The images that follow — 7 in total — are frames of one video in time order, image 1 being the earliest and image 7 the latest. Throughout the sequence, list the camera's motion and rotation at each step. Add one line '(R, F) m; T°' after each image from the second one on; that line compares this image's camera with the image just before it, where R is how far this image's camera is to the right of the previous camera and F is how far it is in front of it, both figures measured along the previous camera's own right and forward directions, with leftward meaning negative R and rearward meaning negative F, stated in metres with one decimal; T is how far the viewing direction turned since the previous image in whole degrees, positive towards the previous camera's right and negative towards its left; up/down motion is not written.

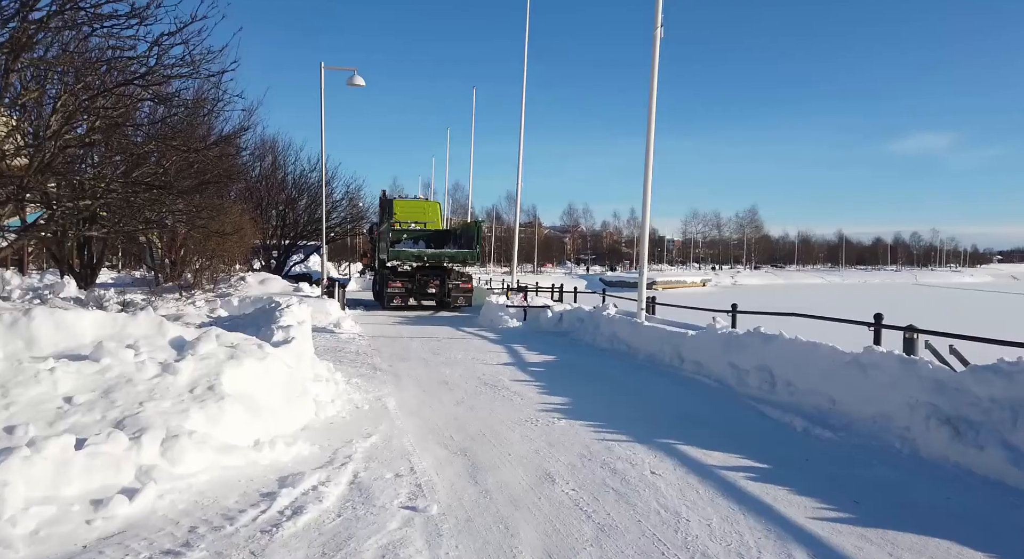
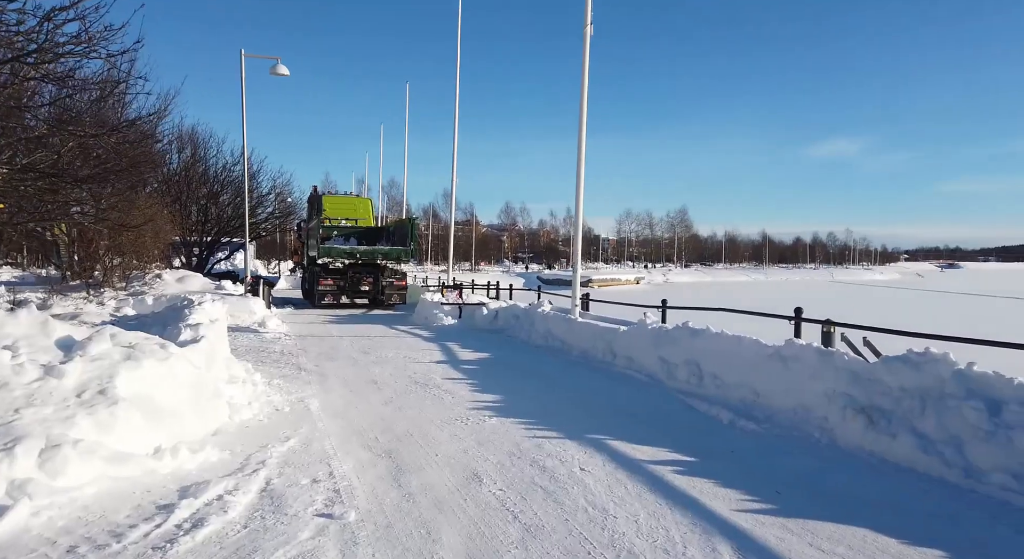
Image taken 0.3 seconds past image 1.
(+0.1, +0.3) m; +5°
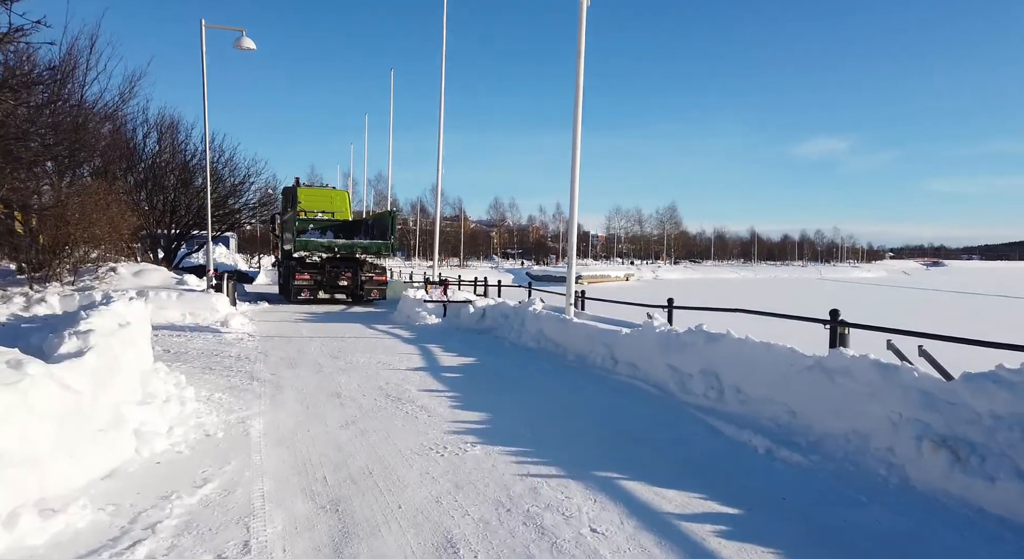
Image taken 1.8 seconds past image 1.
(0.0, +1.5) m; +1°
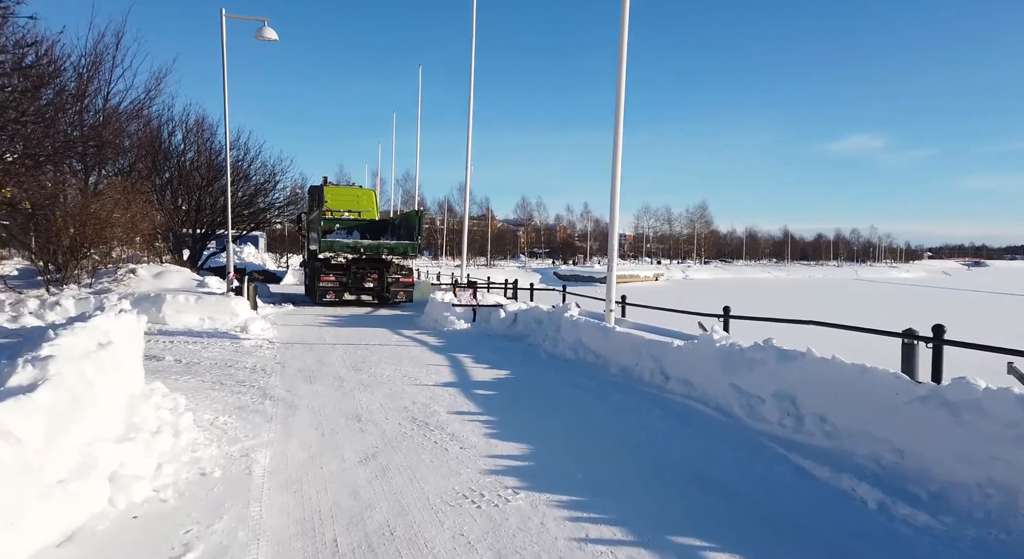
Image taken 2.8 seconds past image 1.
(-0.2, +1.1) m; -2°
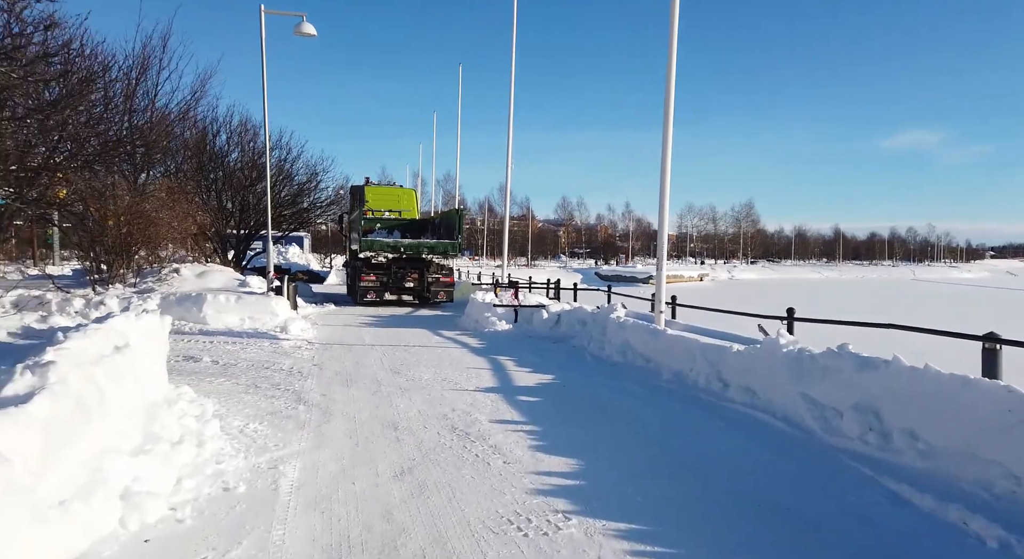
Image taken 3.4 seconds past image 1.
(-0.1, +0.5) m; -3°
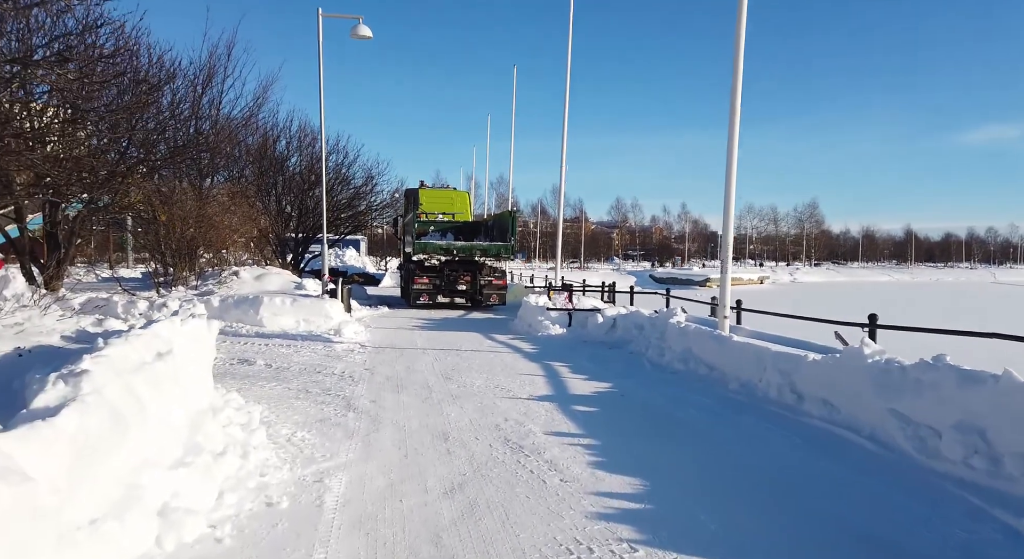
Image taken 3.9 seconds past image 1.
(0.0, +0.4) m; -4°
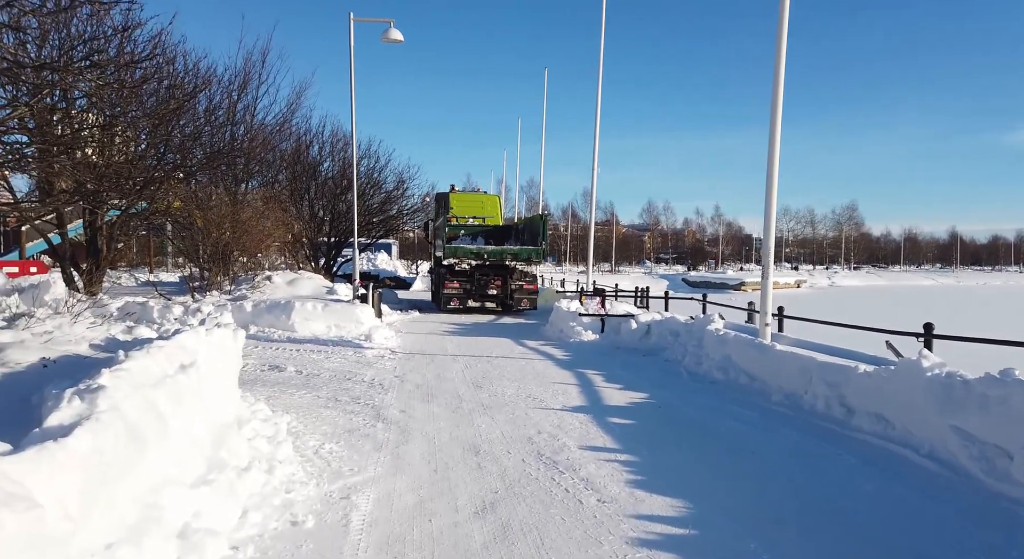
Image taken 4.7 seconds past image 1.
(0.0, +0.2) m; -2°
